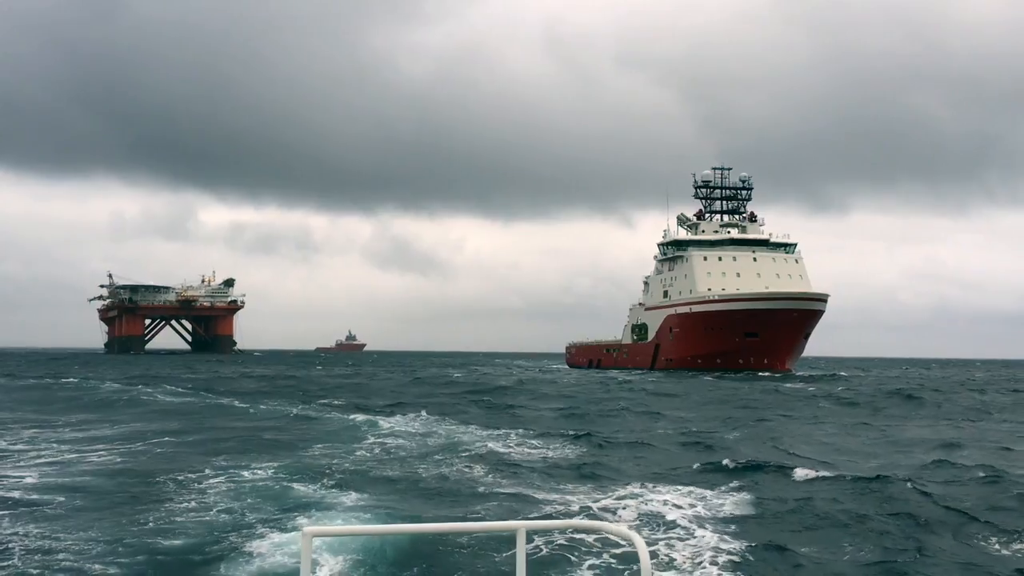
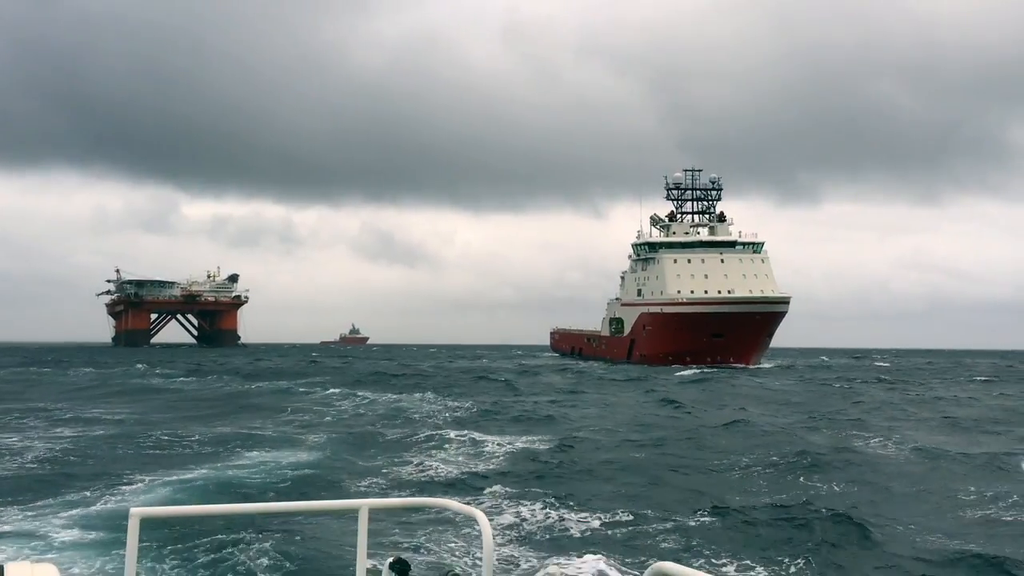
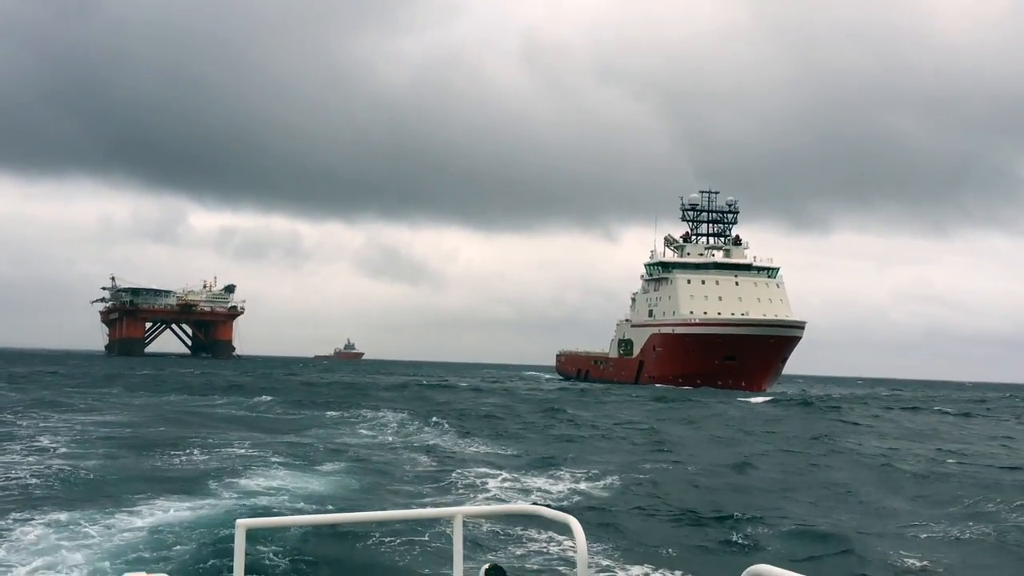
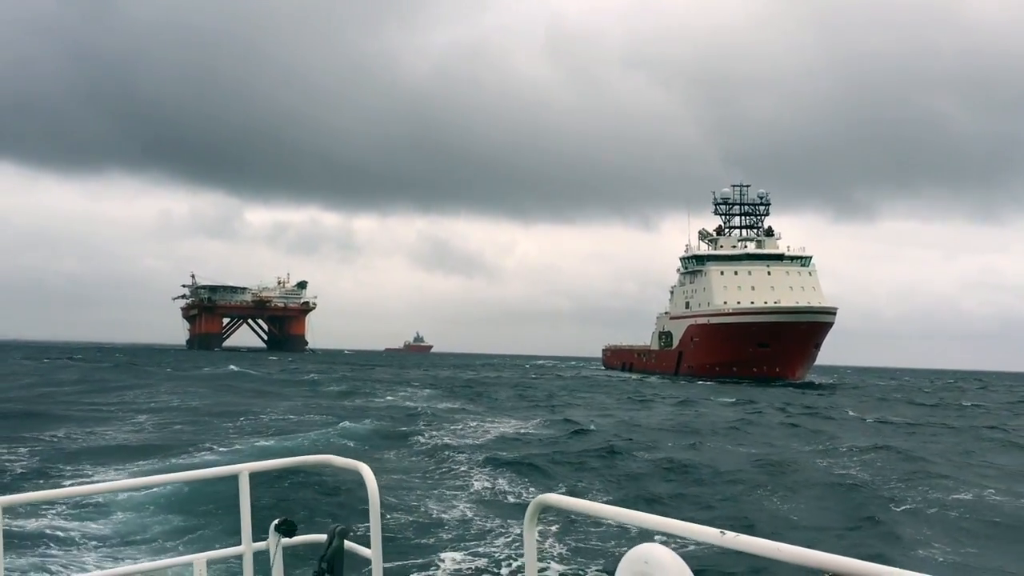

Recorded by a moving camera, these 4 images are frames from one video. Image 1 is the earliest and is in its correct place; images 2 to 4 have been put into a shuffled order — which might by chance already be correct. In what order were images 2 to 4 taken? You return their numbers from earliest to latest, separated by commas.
3, 2, 4
